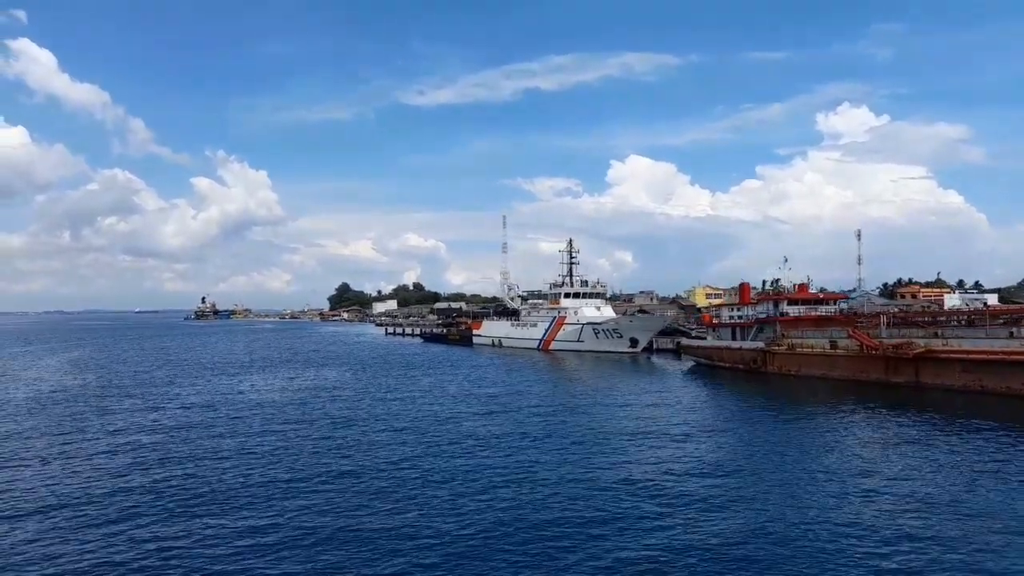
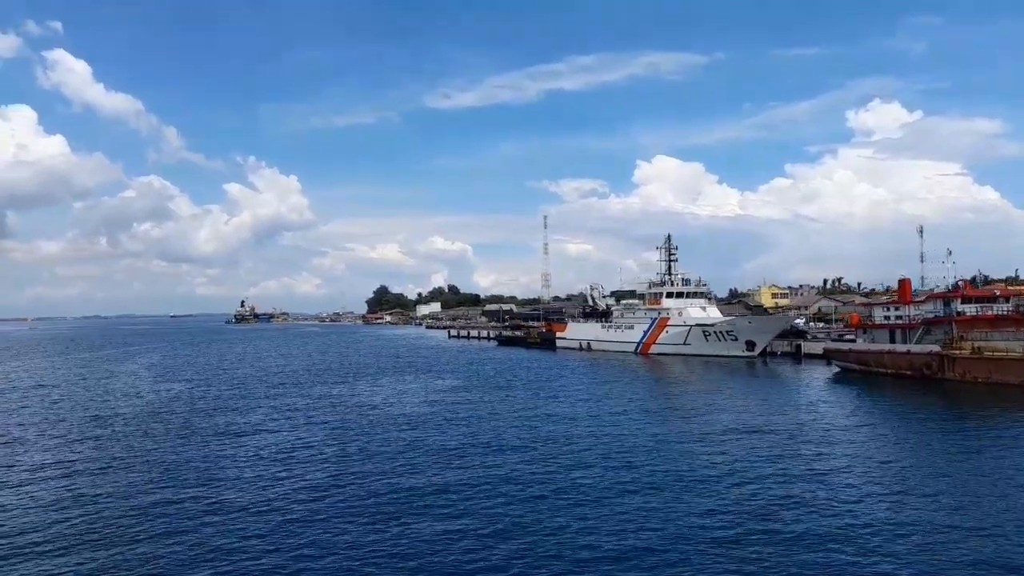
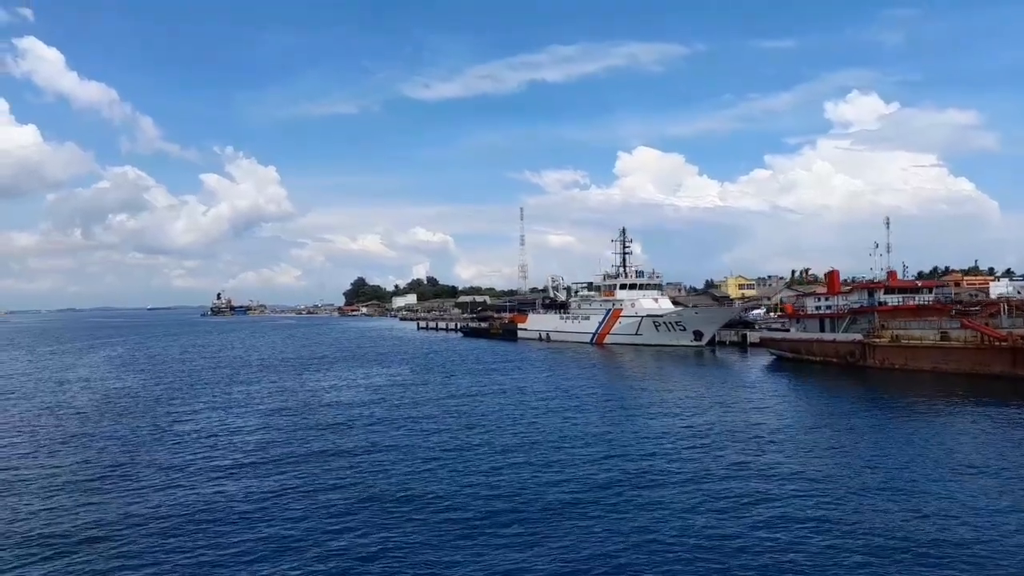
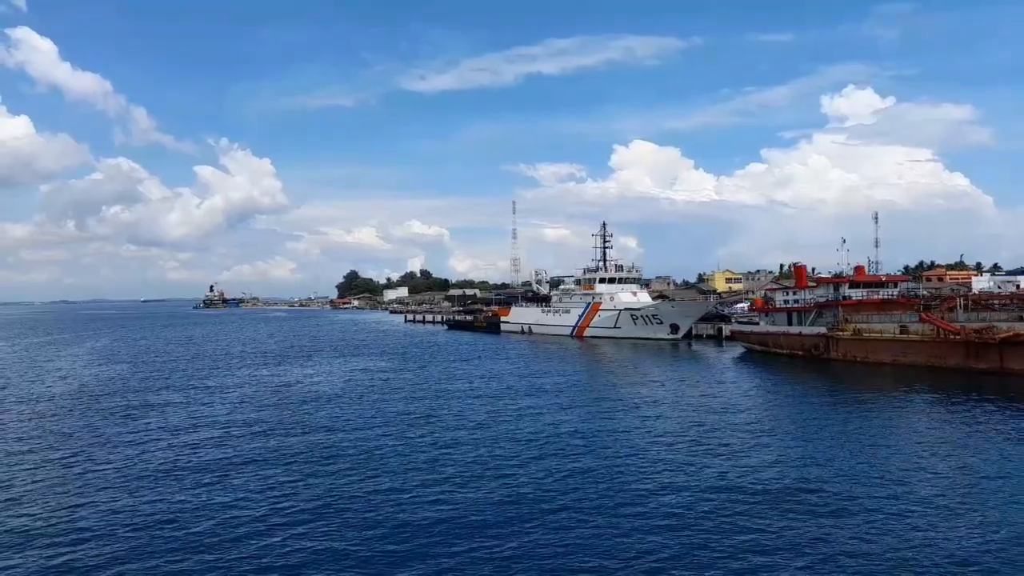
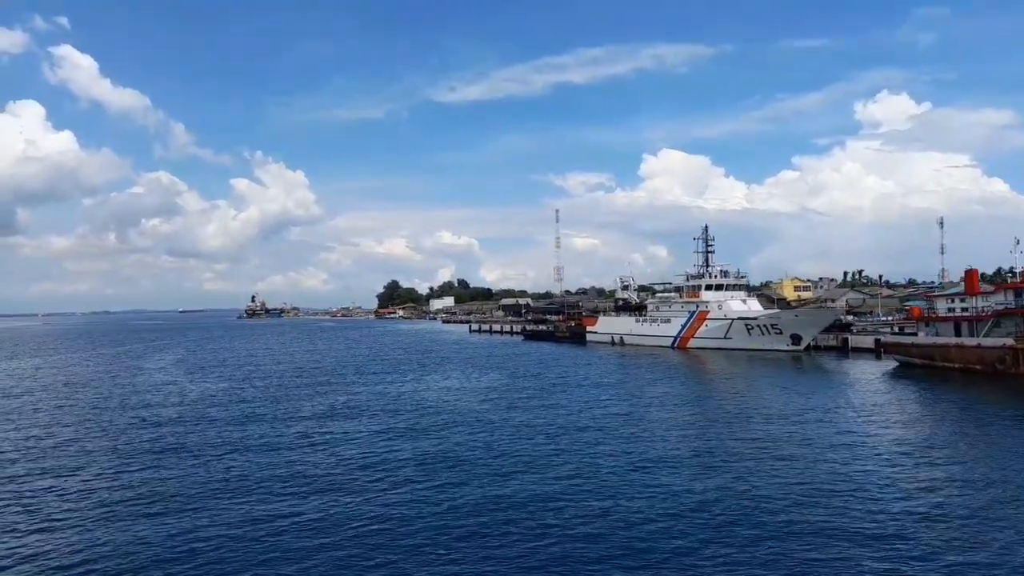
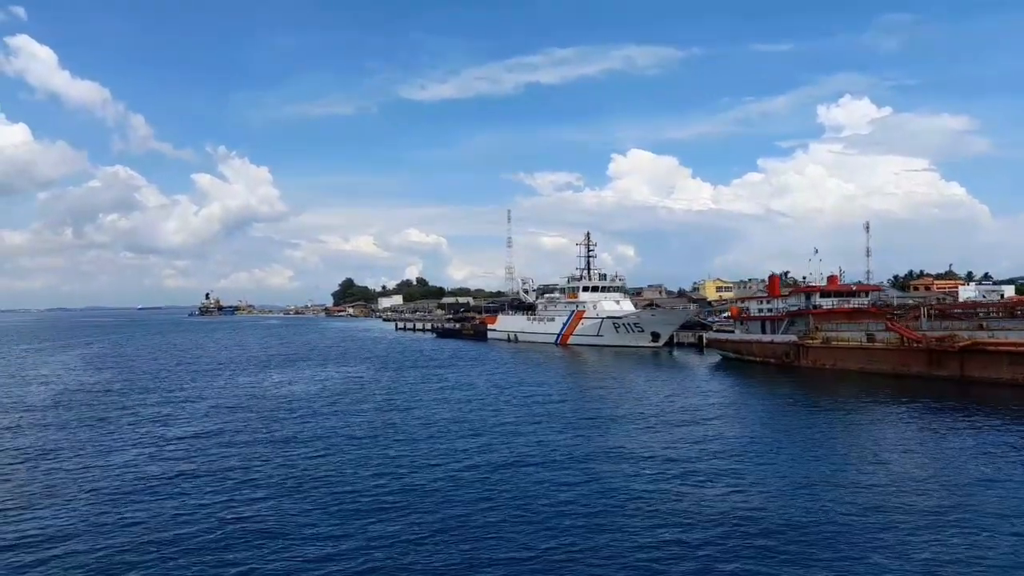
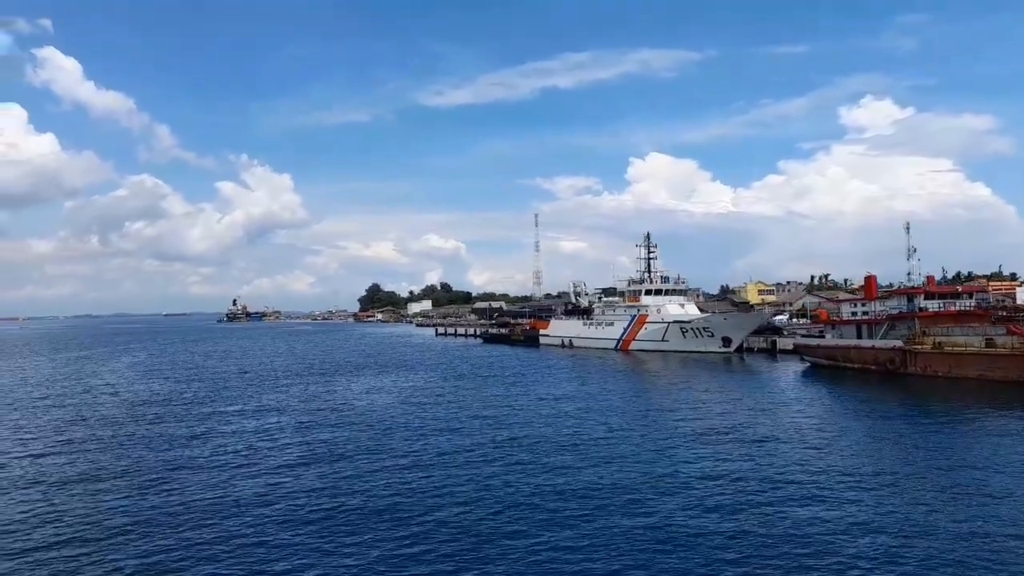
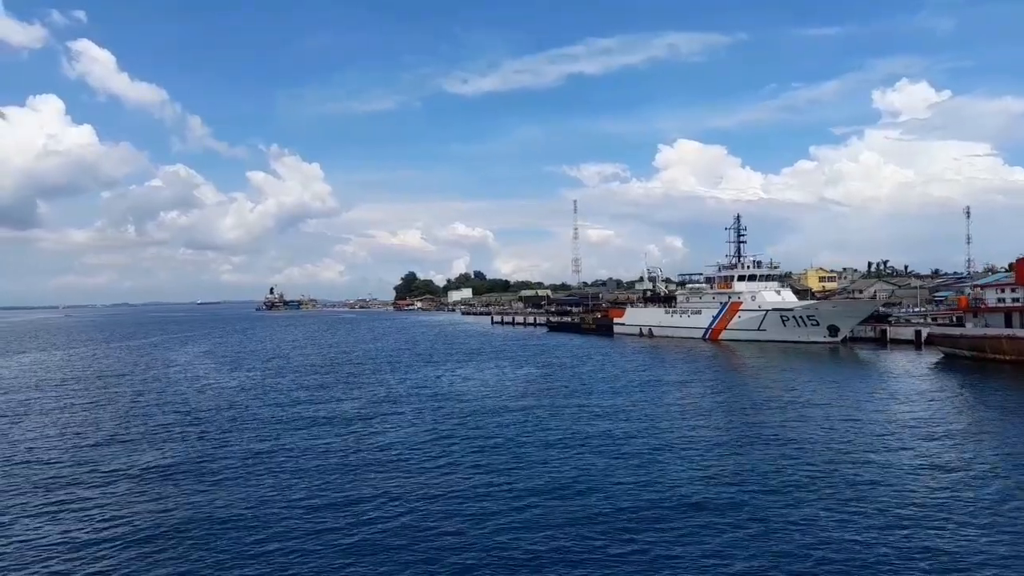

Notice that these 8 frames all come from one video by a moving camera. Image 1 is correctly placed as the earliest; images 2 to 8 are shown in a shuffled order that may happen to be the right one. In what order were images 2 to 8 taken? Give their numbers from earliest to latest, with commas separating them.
6, 4, 3, 7, 2, 5, 8
